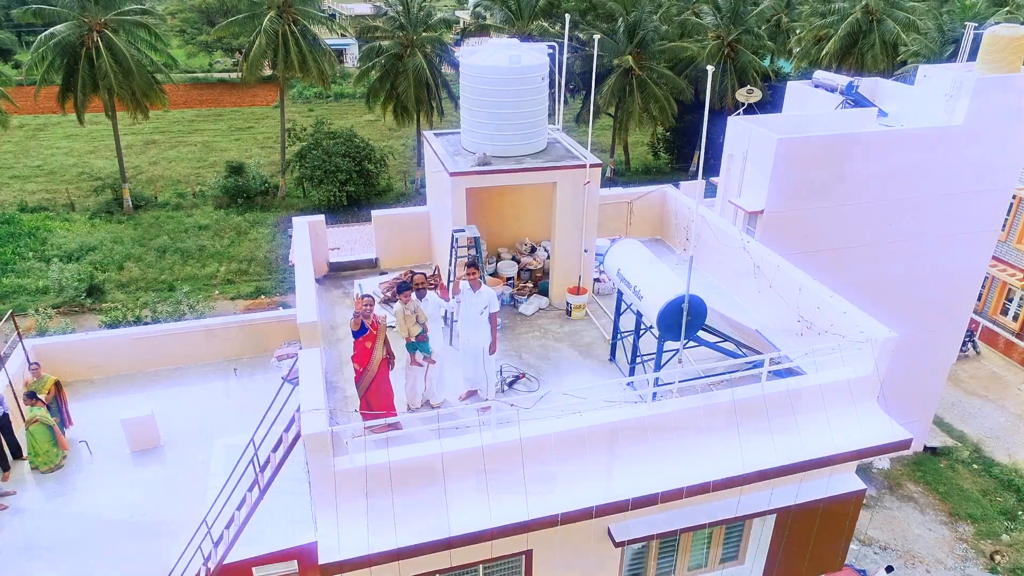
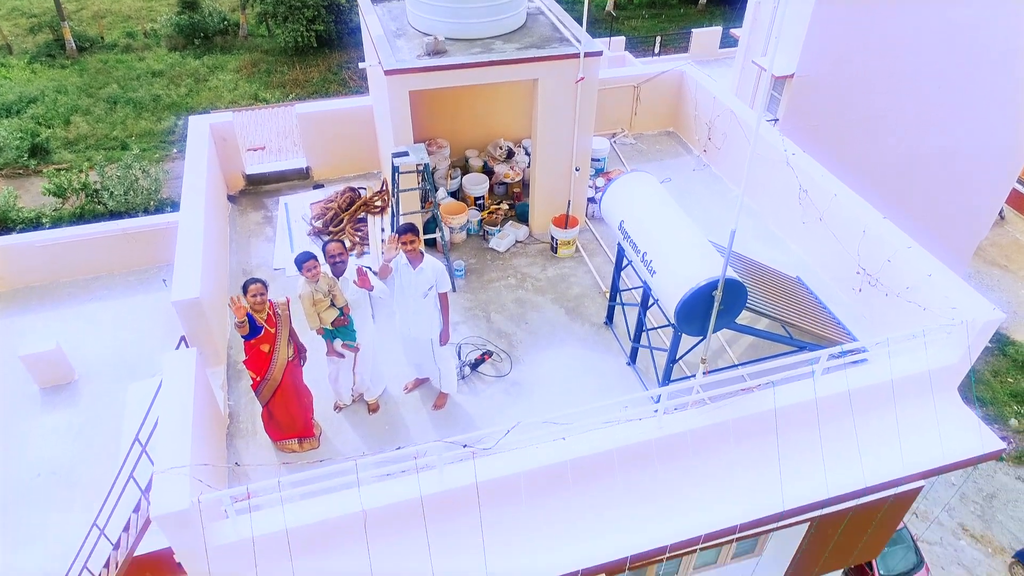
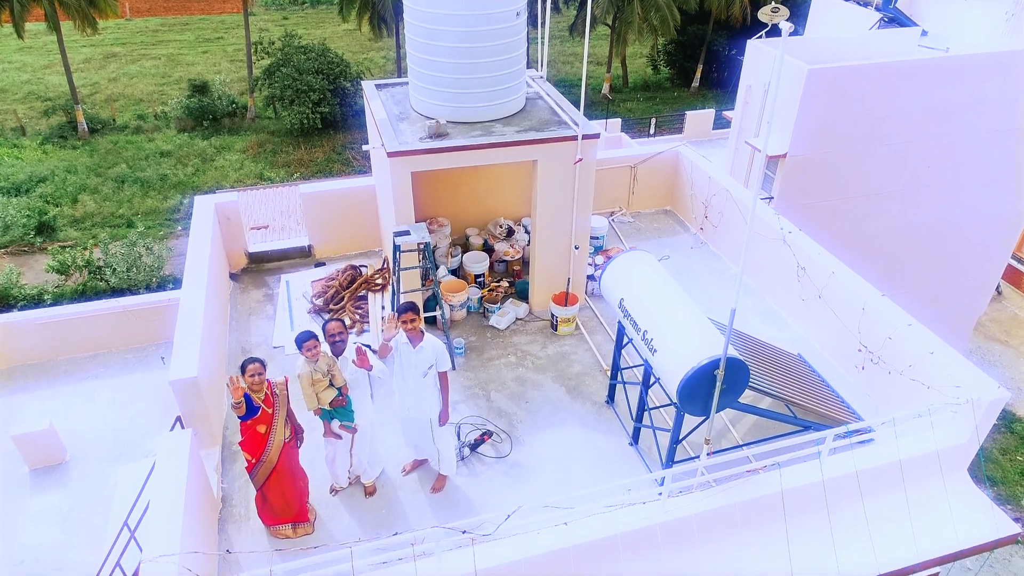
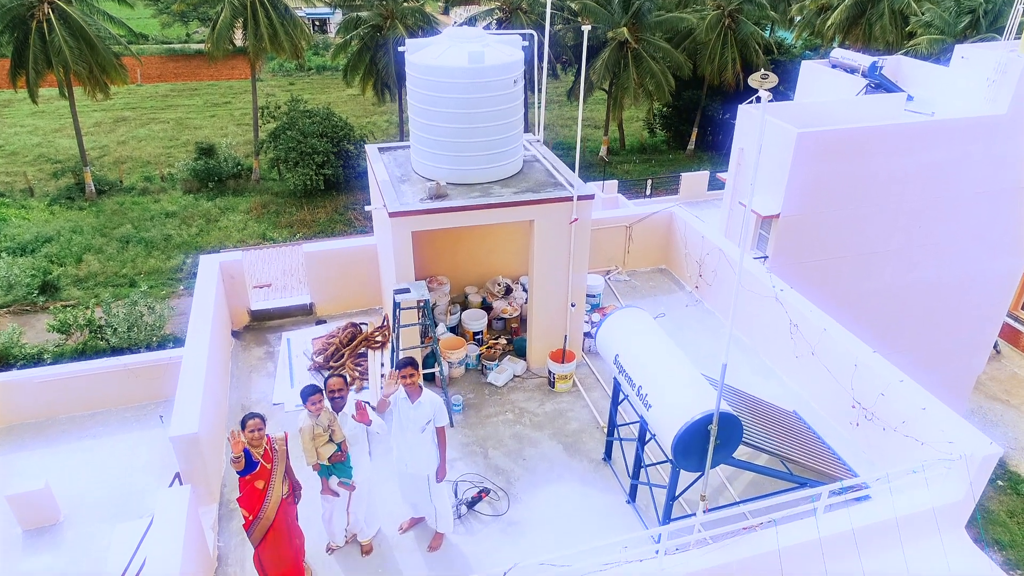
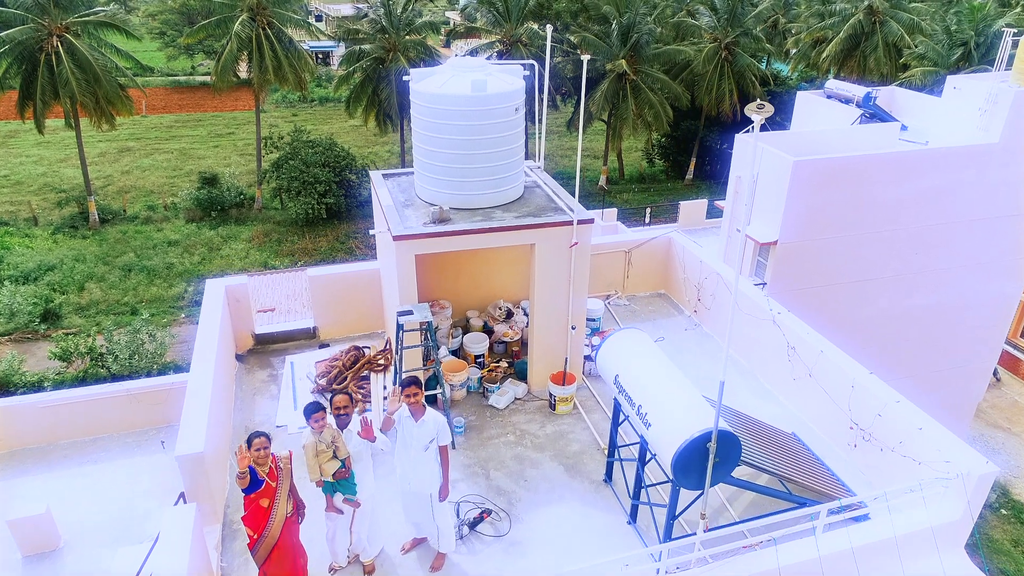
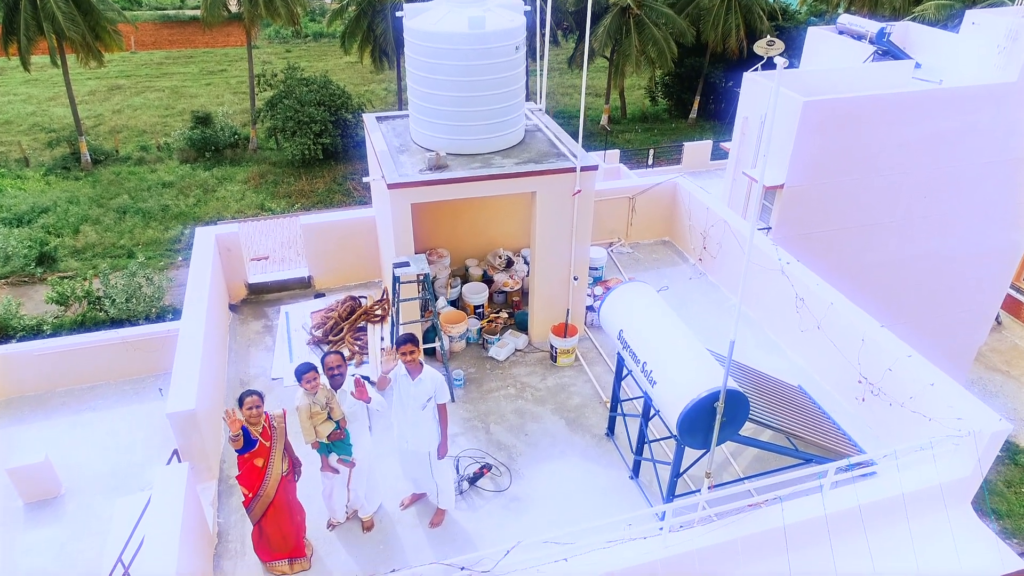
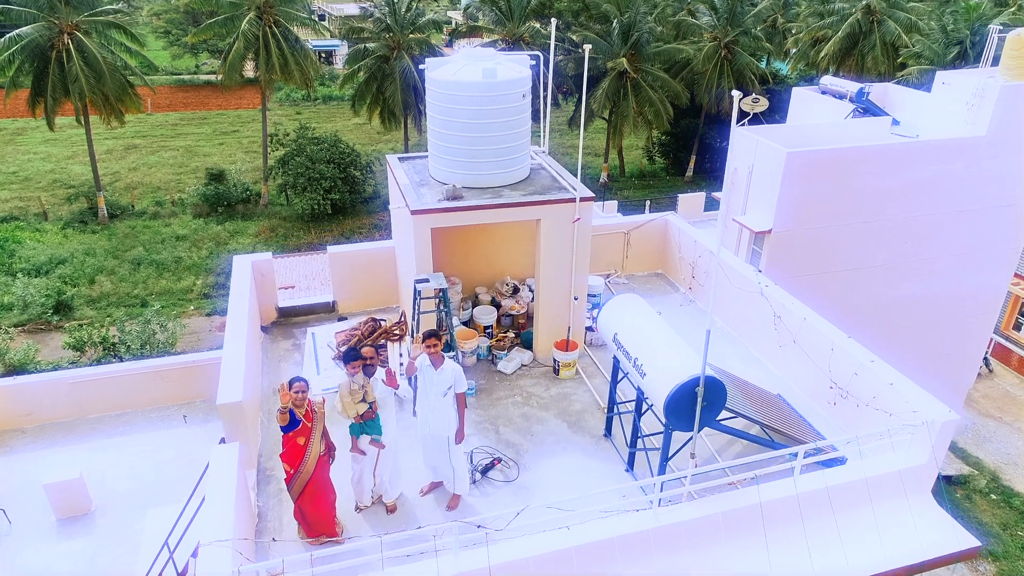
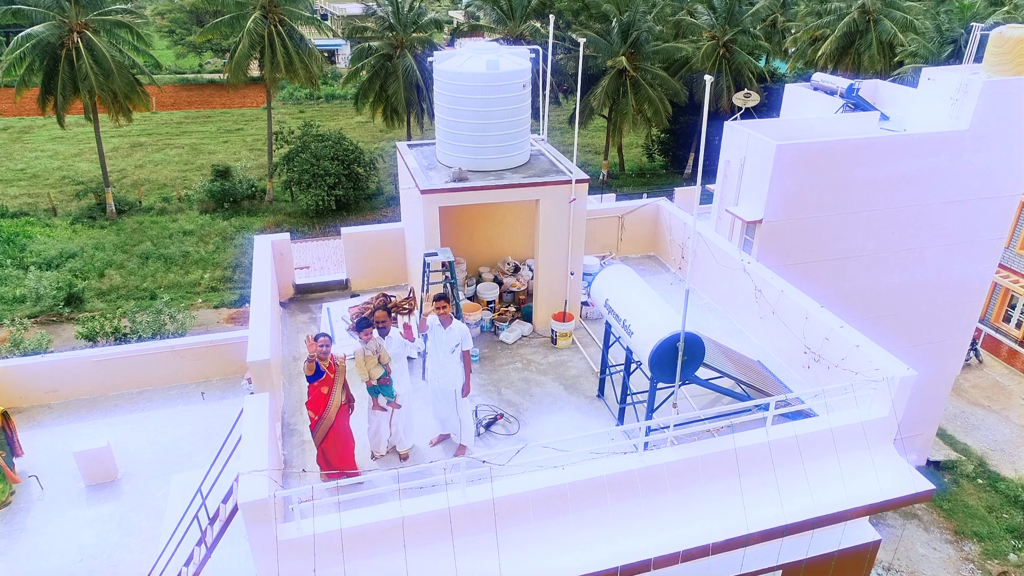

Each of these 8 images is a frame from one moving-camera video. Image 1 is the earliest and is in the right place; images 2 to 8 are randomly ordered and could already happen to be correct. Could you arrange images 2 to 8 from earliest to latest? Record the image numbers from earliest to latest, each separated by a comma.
8, 7, 5, 4, 6, 3, 2
